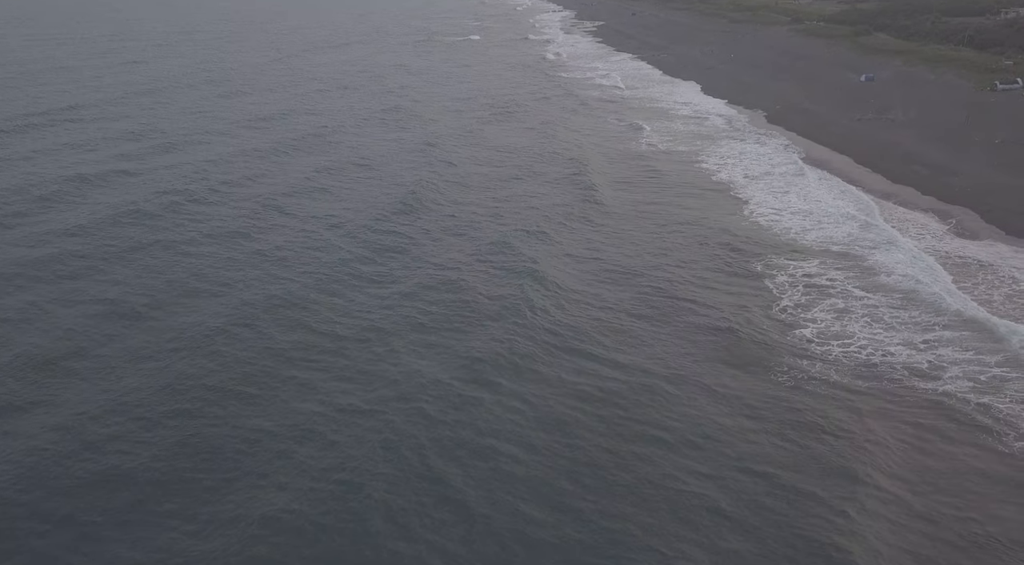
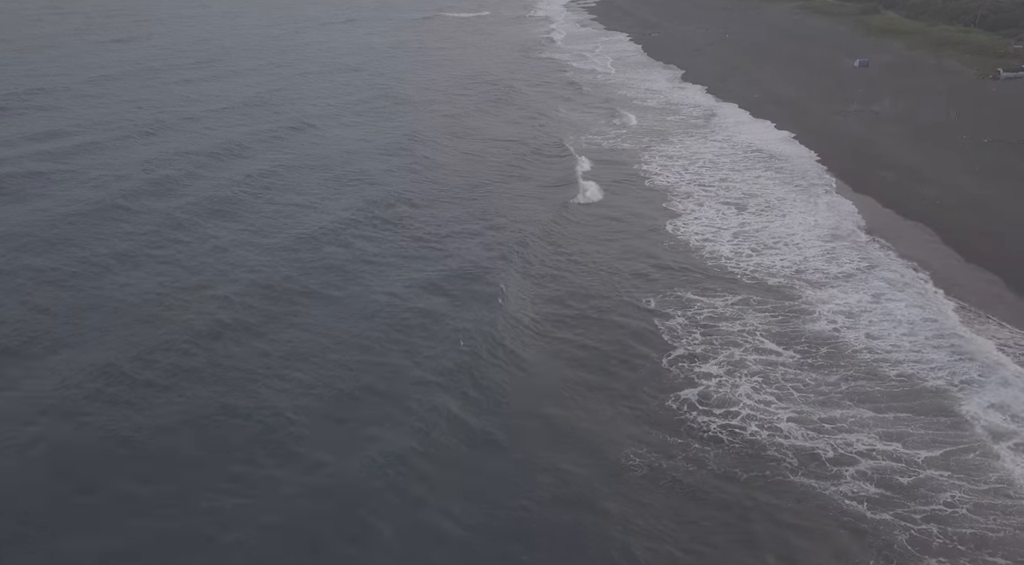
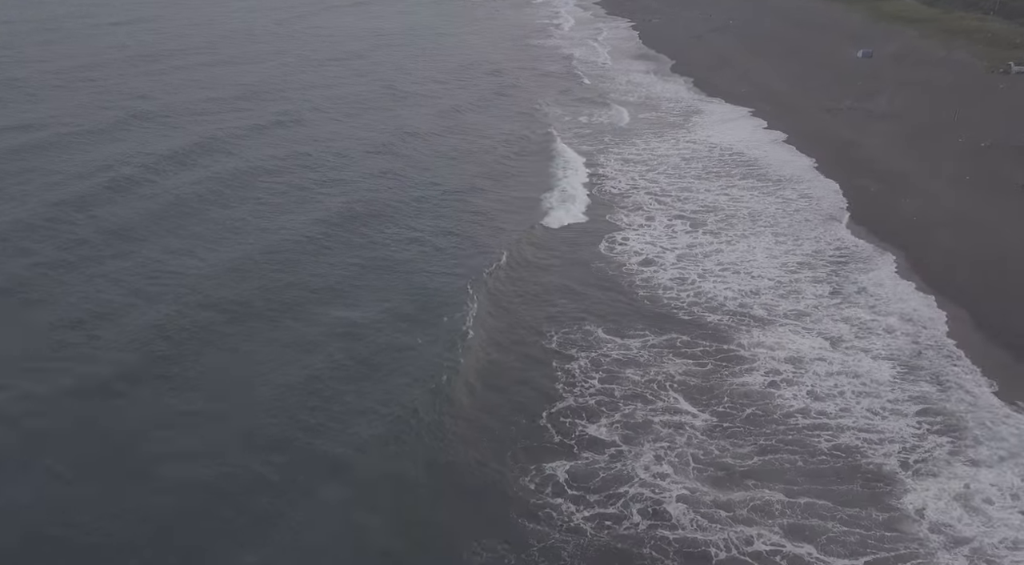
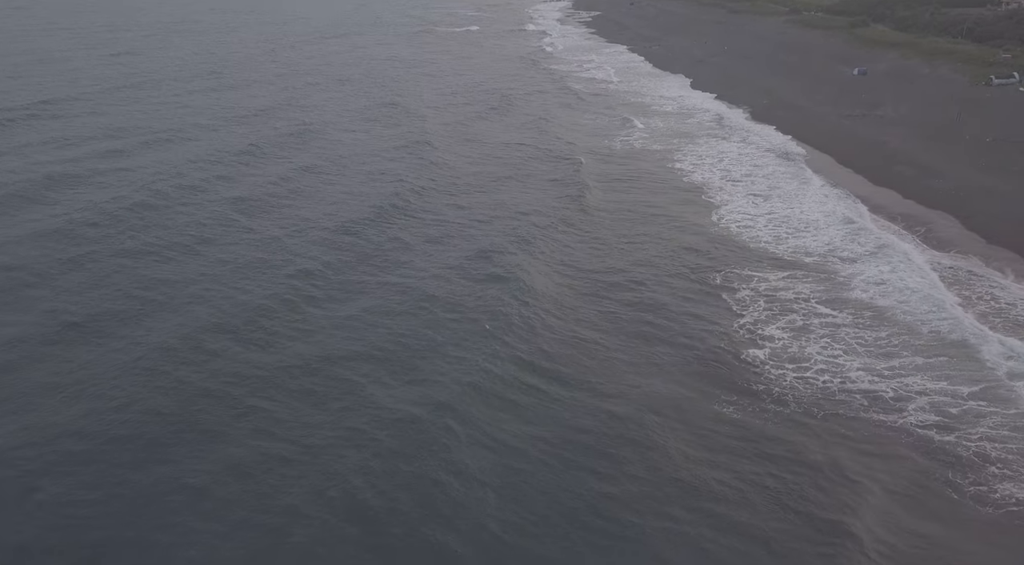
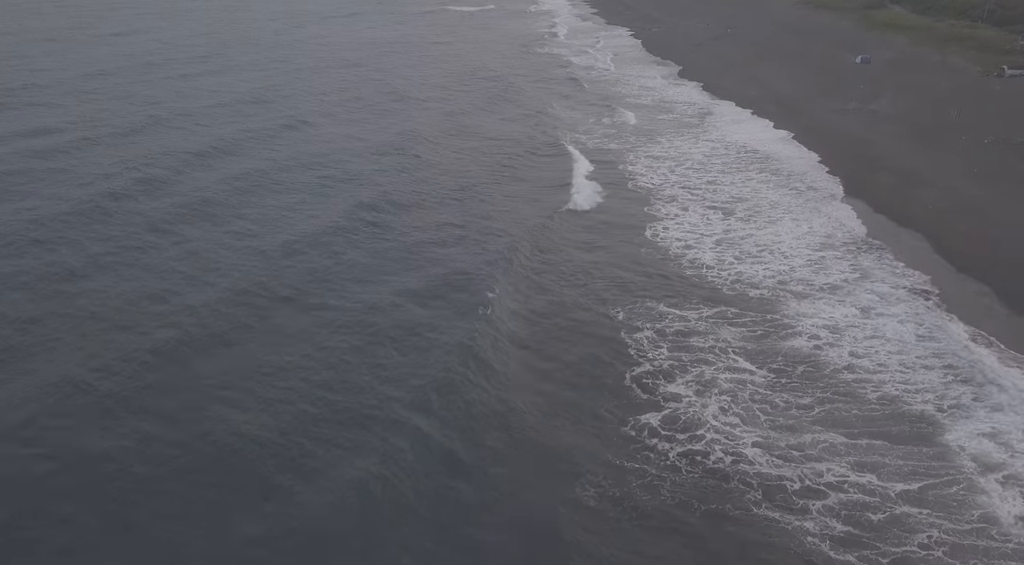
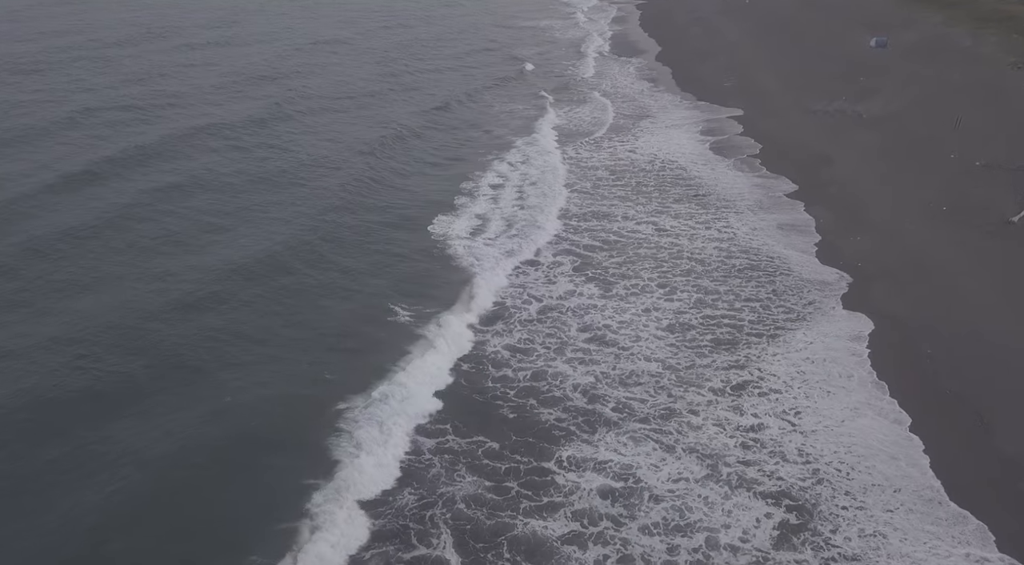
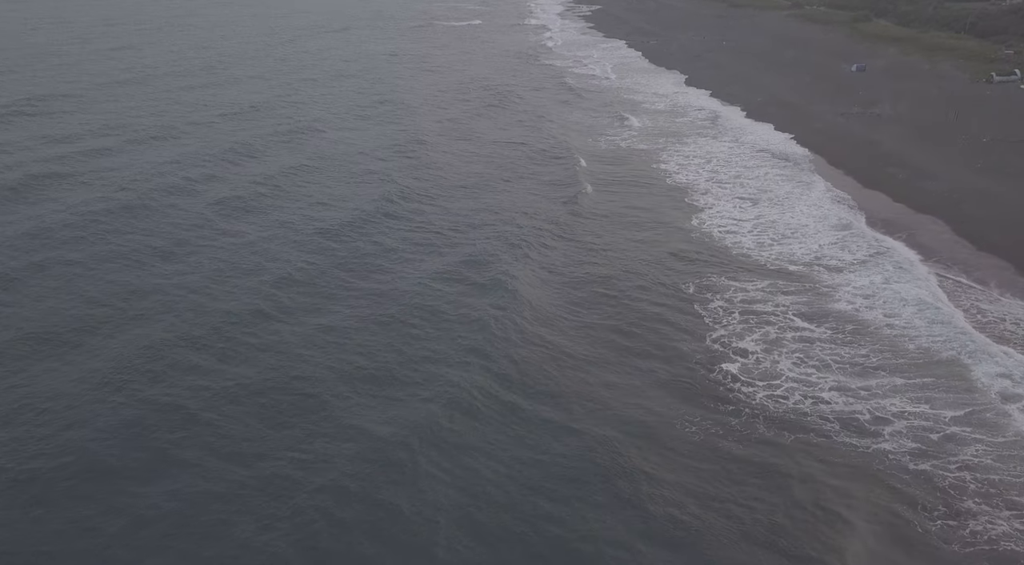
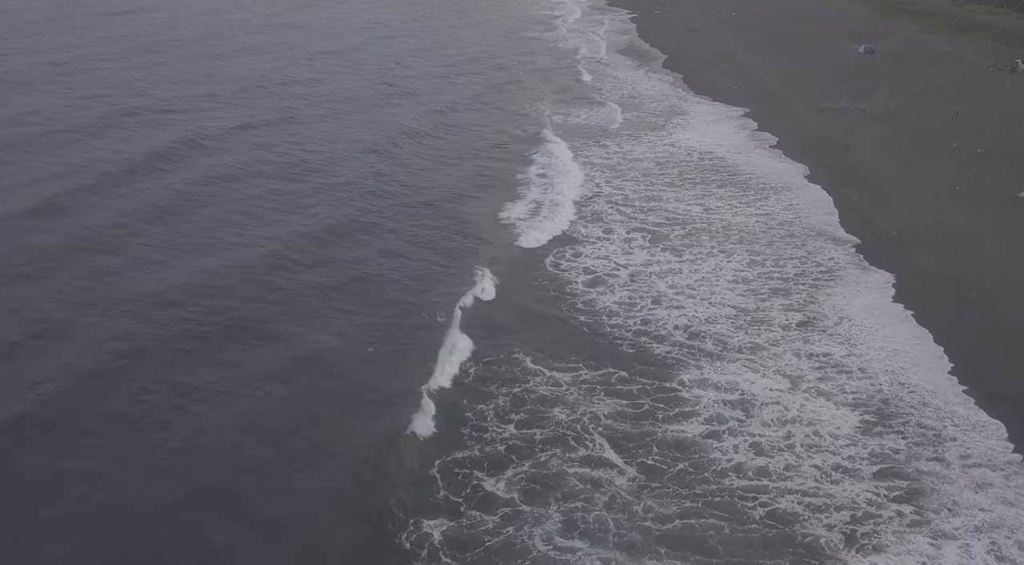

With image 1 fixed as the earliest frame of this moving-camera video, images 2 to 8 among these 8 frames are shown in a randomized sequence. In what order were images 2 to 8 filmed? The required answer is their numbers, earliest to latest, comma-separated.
4, 7, 2, 5, 3, 8, 6
